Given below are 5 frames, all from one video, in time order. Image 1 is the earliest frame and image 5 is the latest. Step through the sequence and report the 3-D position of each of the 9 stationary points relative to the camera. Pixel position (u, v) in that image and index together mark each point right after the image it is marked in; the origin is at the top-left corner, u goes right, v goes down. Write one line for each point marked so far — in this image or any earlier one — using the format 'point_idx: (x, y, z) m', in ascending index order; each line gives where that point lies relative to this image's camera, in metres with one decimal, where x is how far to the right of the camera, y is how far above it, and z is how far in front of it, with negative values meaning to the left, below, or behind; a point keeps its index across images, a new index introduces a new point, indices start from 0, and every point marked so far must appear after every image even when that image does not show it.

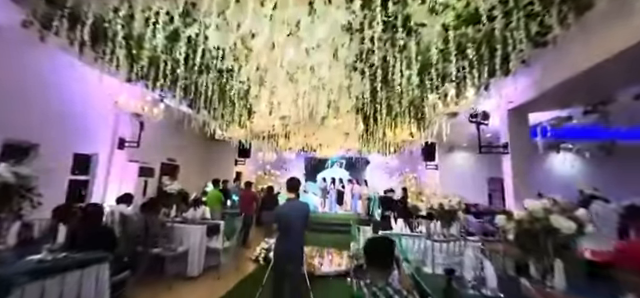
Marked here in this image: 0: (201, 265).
0: (-2.5, -2.4, +5.4) m
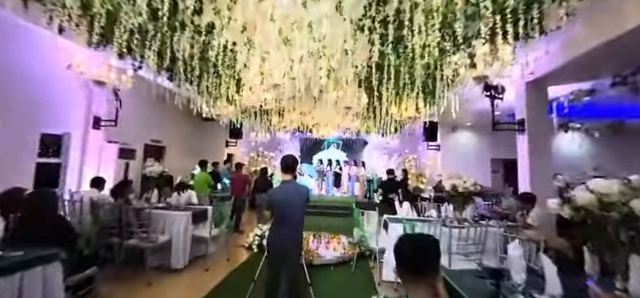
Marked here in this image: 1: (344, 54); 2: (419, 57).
0: (-2.5, -2.0, +4.8) m
1: (+0.4, +1.6, +4.4) m
2: (+1.8, +1.7, +4.7) m
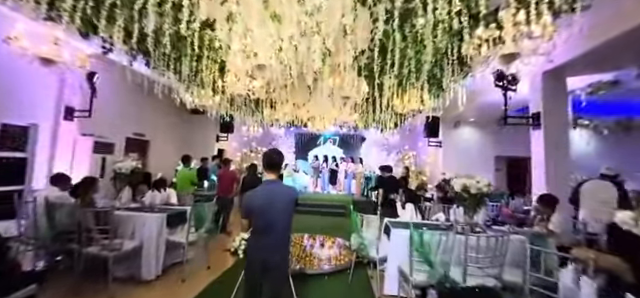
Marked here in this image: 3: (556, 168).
0: (-2.6, -1.9, +4.2) m
1: (+0.3, +1.7, +3.8) m
2: (+1.7, +1.8, +4.1) m
3: (+4.8, -0.4, +5.2) m
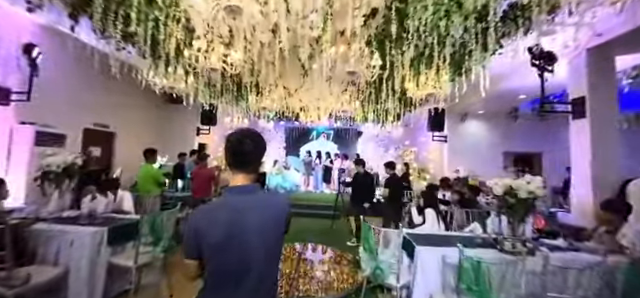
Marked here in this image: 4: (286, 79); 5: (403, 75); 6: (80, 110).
0: (-2.6, -1.8, +3.0) m
1: (+0.3, +1.8, +2.6) m
2: (+1.7, +1.9, +3.0) m
3: (+4.8, -0.3, +4.3) m
4: (-0.8, +1.6, +5.9) m
5: (+1.7, +1.5, +5.4) m
6: (-5.7, +1.0, +6.1) m
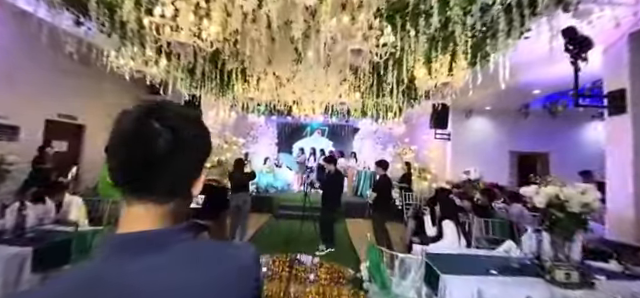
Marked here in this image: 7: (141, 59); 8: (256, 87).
0: (-2.7, -1.7, +2.3) m
1: (+0.3, +1.8, +1.9) m
2: (+1.7, +1.9, +2.3) m
3: (+4.7, -0.3, +3.7) m
4: (-0.9, +1.7, +5.2) m
5: (+1.6, +1.6, +4.7) m
6: (-5.8, +1.1, +5.2) m
7: (-3.1, +1.6, +4.6) m
8: (-1.6, +1.5, +6.4) m
